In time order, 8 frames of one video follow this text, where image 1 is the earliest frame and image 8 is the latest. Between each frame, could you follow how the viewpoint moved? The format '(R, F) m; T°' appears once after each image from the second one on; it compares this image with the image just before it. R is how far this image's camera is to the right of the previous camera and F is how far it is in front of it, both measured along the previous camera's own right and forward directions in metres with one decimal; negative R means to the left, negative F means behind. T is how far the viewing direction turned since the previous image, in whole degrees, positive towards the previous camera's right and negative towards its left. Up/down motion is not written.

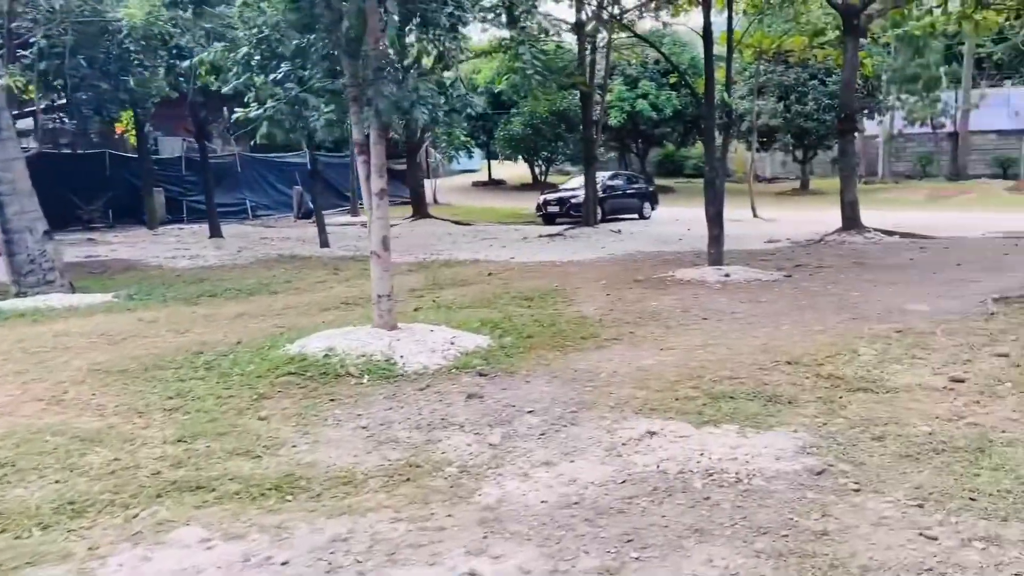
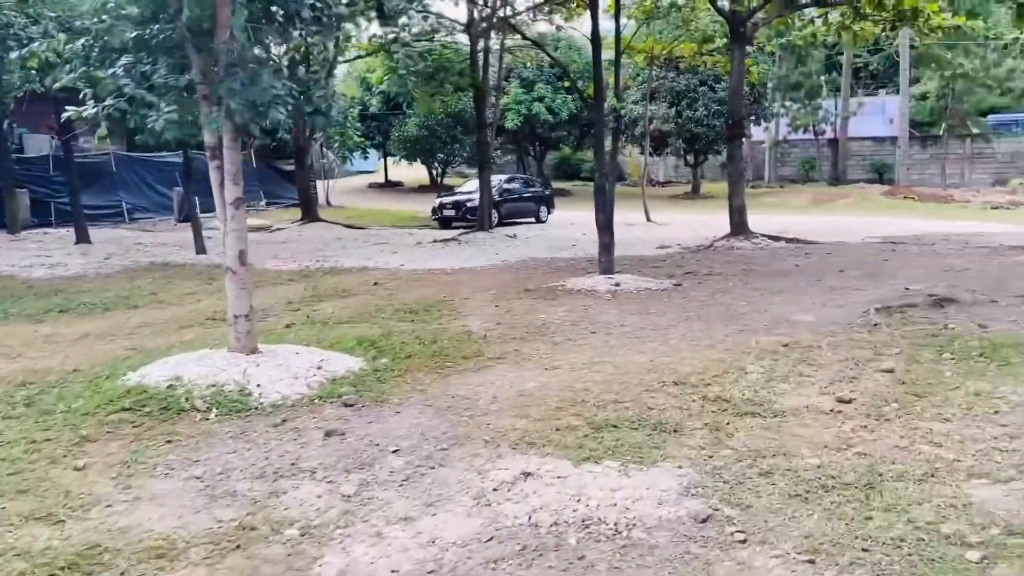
(+0.2, +0.4) m; +7°
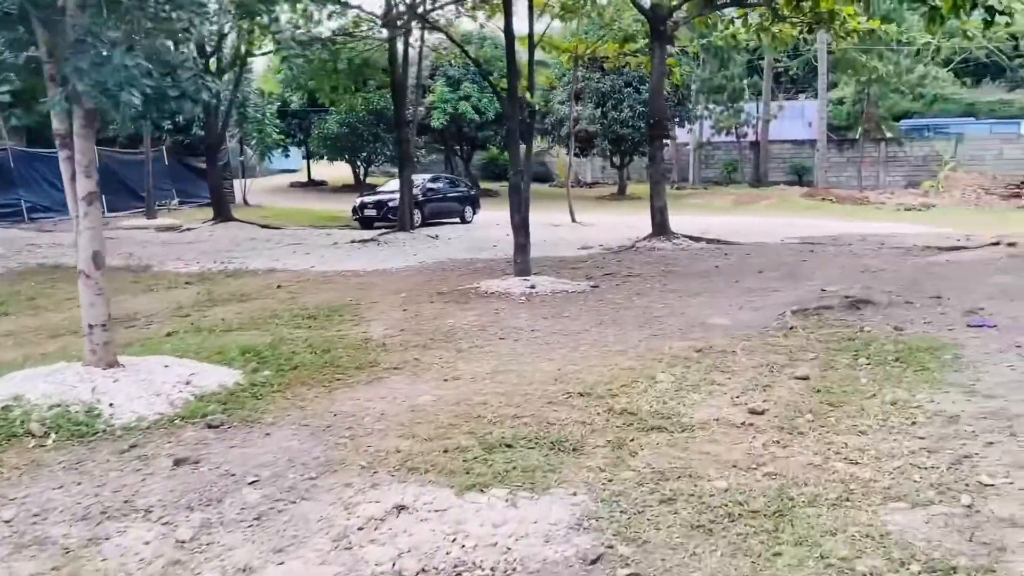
(+0.2, +0.4) m; +5°
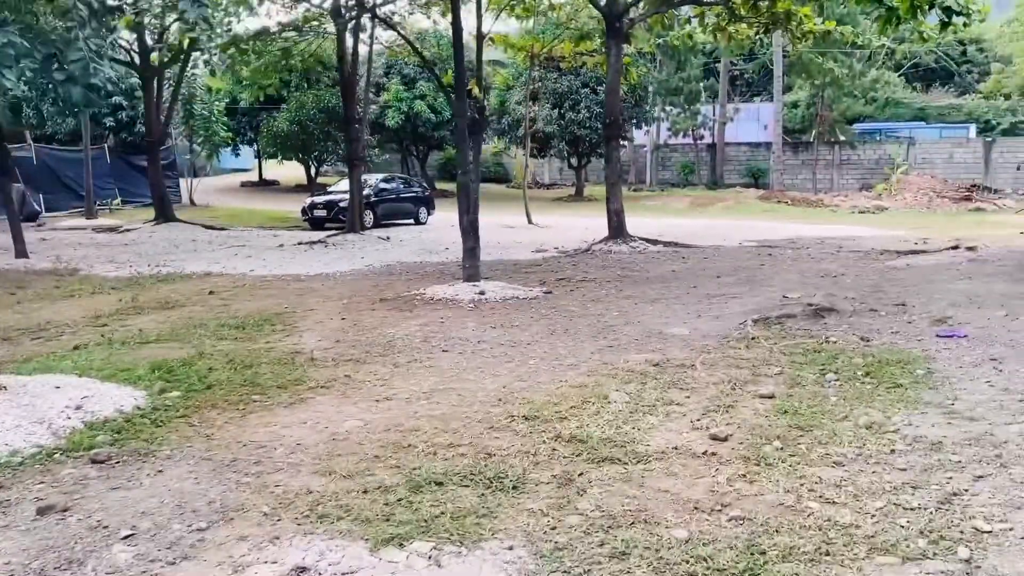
(+0.1, +0.5) m; +3°
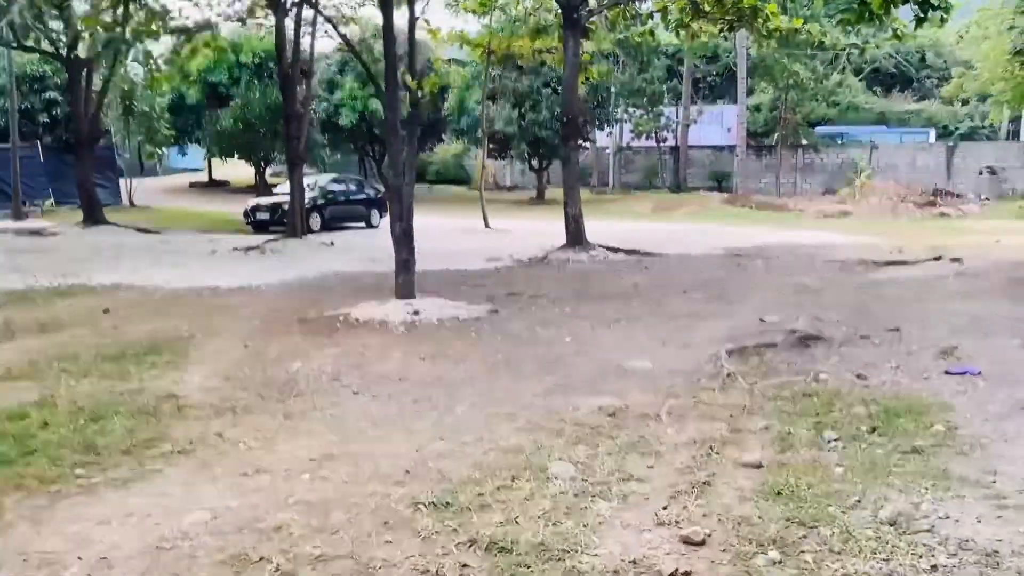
(+0.2, +1.0) m; +2°
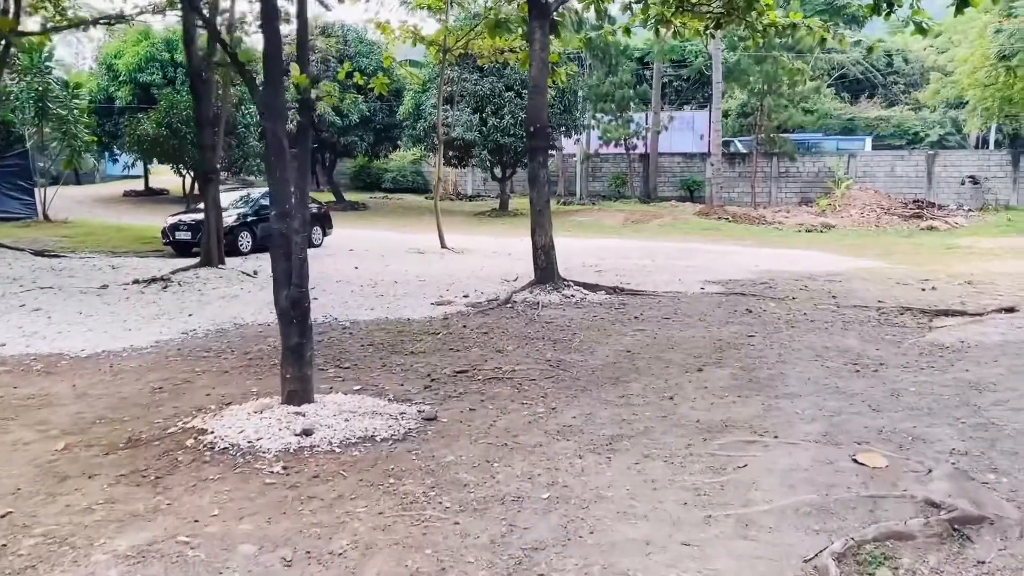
(+0.1, +2.4) m; +2°
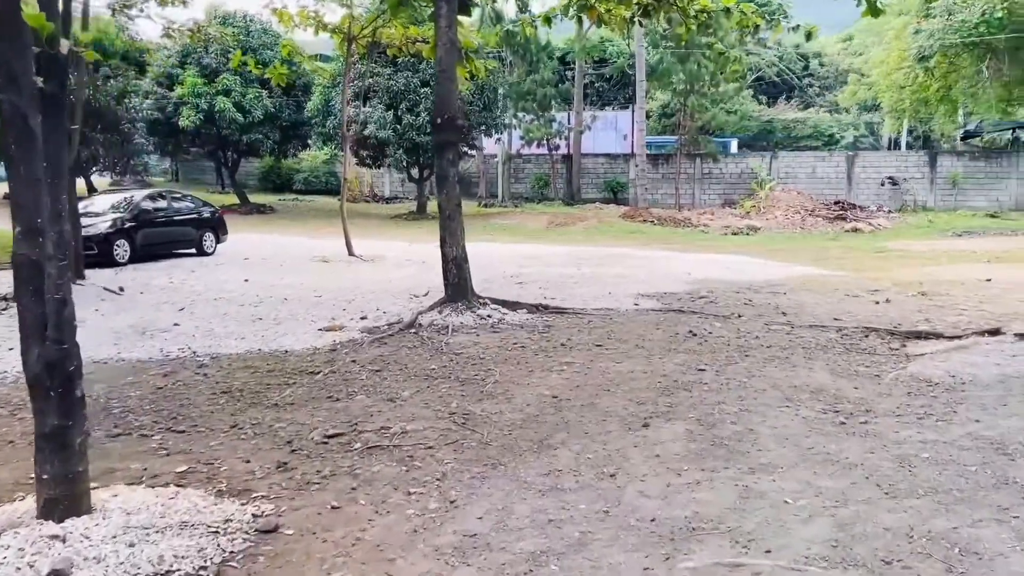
(+0.2, +1.5) m; +5°
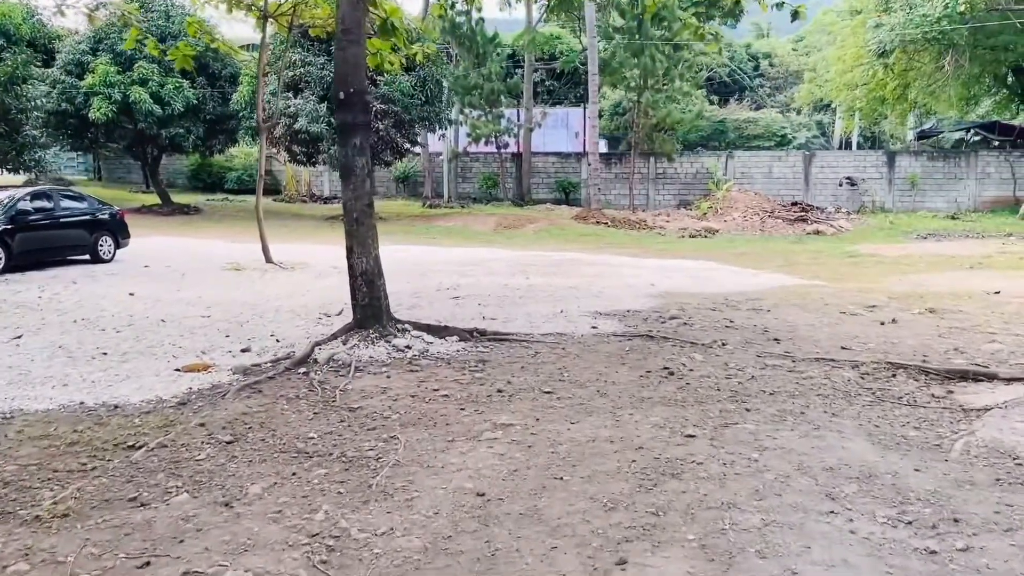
(+0.2, +1.8) m; +3°
